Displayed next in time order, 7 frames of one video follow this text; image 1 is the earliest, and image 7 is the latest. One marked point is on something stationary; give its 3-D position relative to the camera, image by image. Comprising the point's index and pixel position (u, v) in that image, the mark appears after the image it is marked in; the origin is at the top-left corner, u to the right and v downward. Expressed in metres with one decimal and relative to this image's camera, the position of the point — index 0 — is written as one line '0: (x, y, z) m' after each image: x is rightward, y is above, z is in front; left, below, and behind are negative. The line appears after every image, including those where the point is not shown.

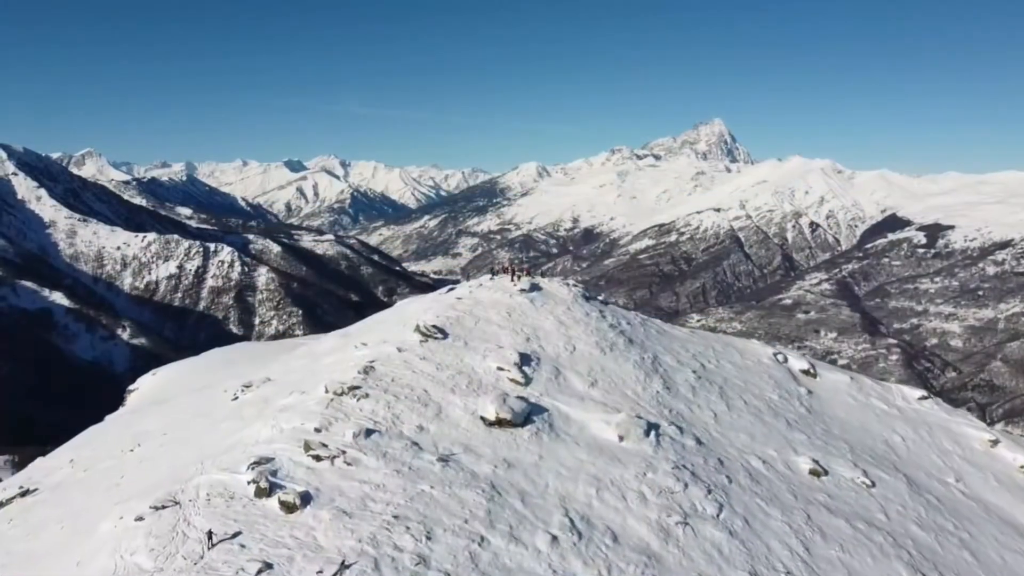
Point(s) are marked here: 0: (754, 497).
0: (+7.0, -6.1, +19.5) m
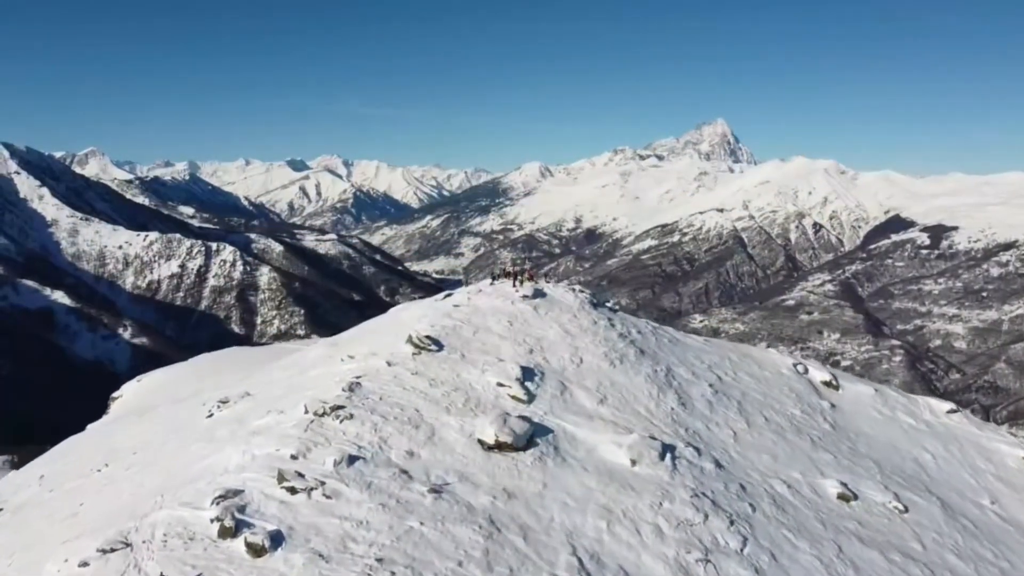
0: (+7.0, -6.3, +18.1) m
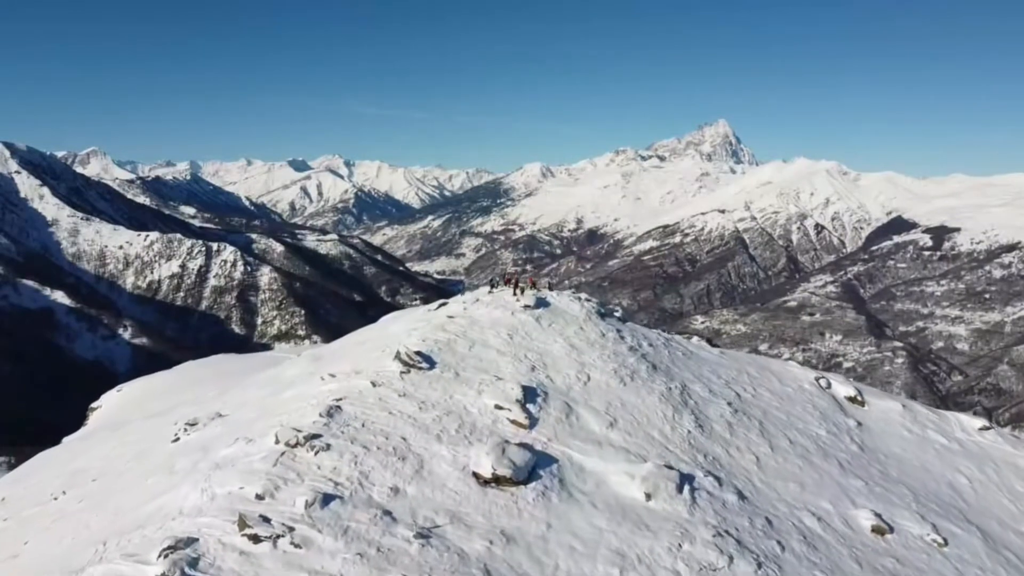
0: (+7.0, -6.5, +16.6) m
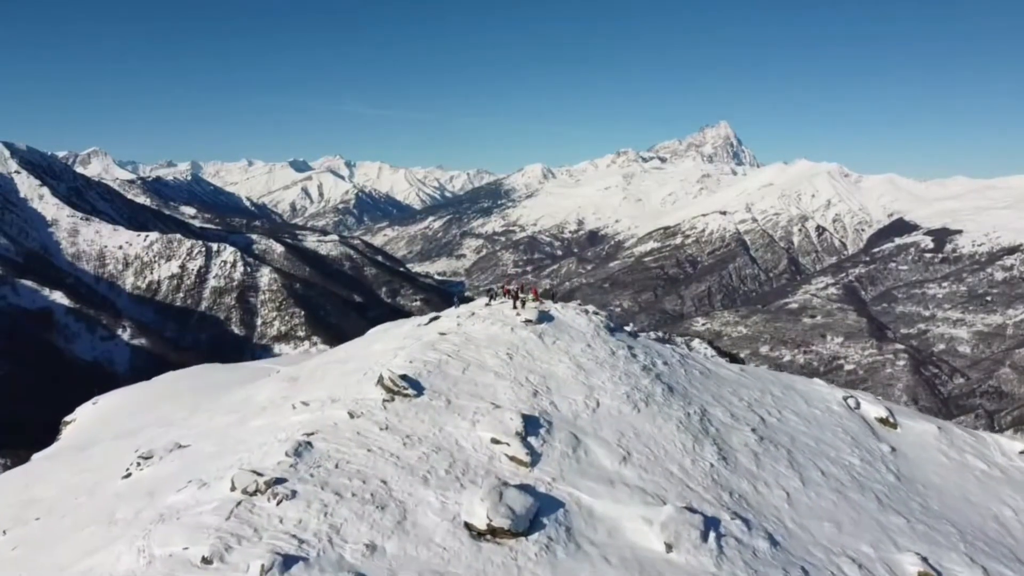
0: (+7.0, -6.7, +15.0) m
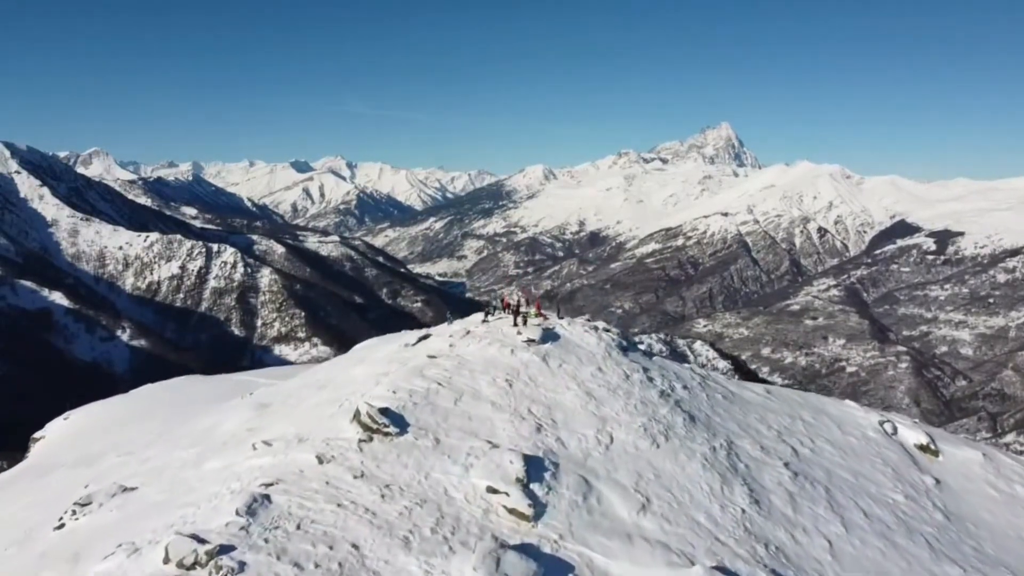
0: (+7.0, -7.0, +13.3) m
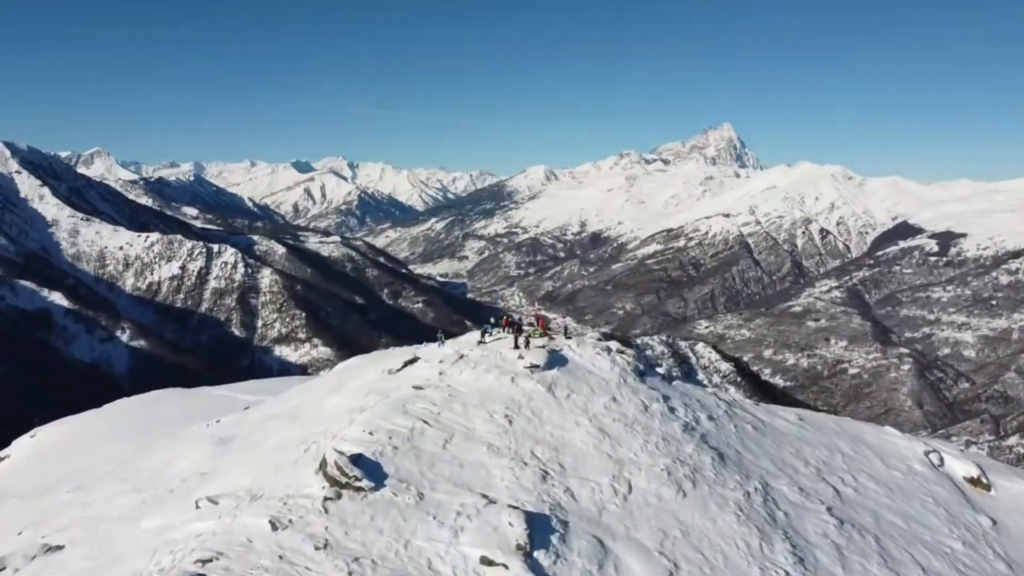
0: (+7.0, -7.3, +11.6) m
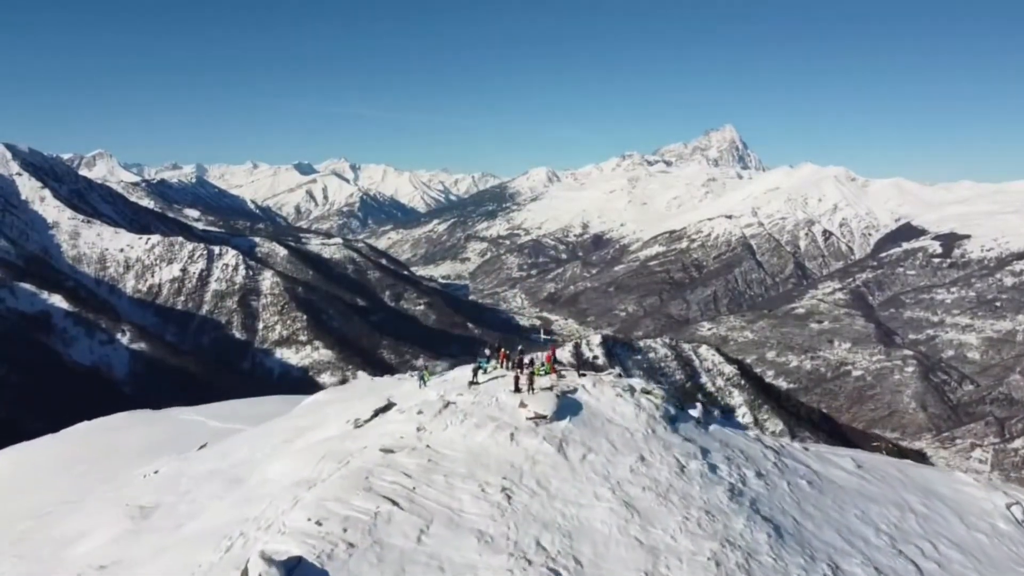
0: (+7.0, -7.6, +9.2) m
